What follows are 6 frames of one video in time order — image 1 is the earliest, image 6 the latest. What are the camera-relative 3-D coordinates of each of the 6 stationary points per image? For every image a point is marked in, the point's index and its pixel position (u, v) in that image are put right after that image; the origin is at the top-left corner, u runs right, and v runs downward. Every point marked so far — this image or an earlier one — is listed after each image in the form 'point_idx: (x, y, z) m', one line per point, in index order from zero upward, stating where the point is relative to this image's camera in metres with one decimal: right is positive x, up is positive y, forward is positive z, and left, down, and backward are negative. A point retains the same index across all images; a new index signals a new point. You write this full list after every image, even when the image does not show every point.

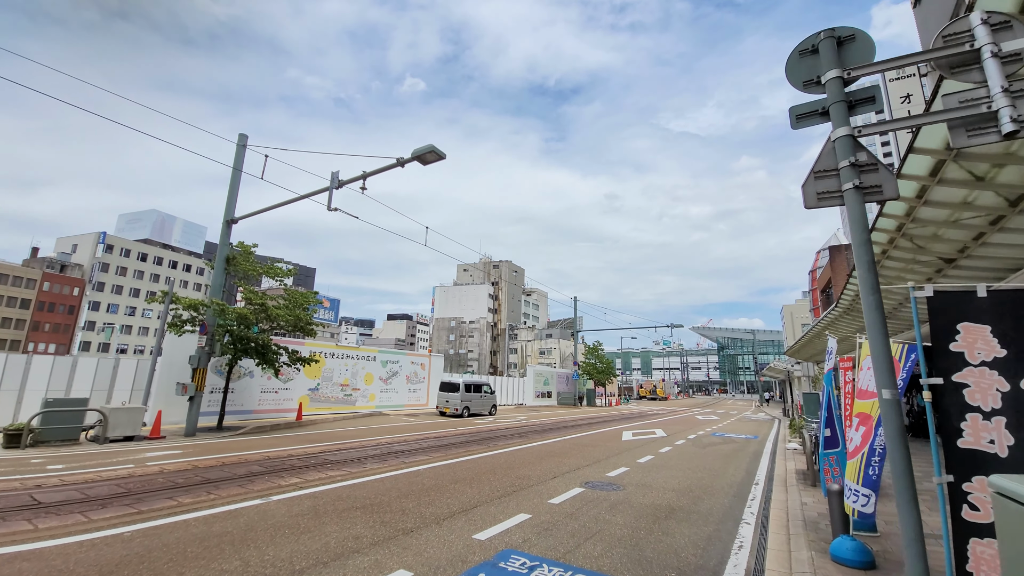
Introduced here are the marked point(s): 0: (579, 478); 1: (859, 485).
0: (+1.1, -3.2, +7.7) m
1: (+3.3, -1.9, +4.5) m
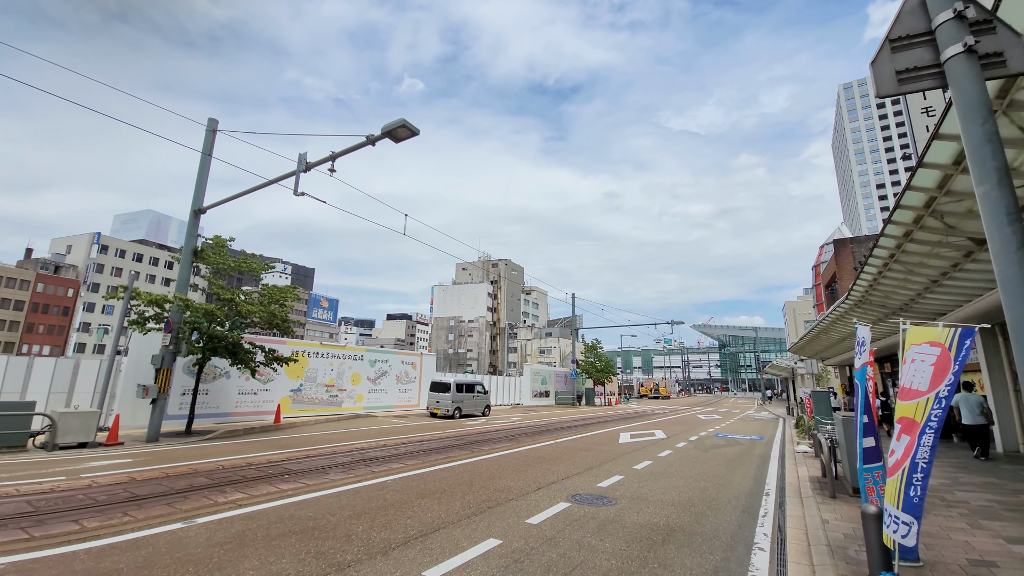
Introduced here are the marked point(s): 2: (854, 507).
0: (+0.8, -3.0, +6.8) m
1: (+3.0, -1.7, +3.6) m
2: (+4.6, -2.9, +6.2) m
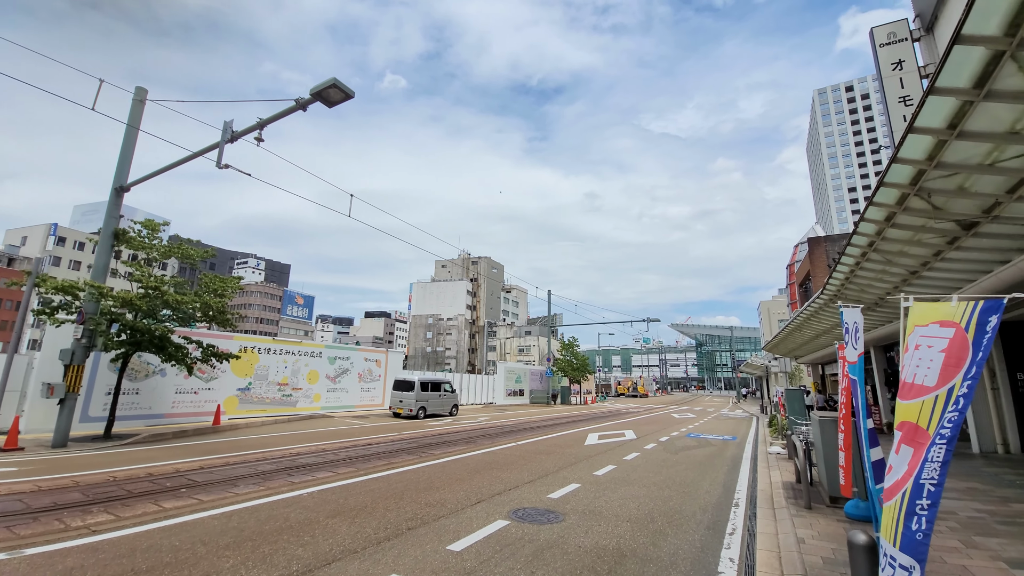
0: (0.0, -2.8, +5.9) m
1: (+2.3, -1.5, +2.7) m
2: (+3.8, -2.7, +5.5) m
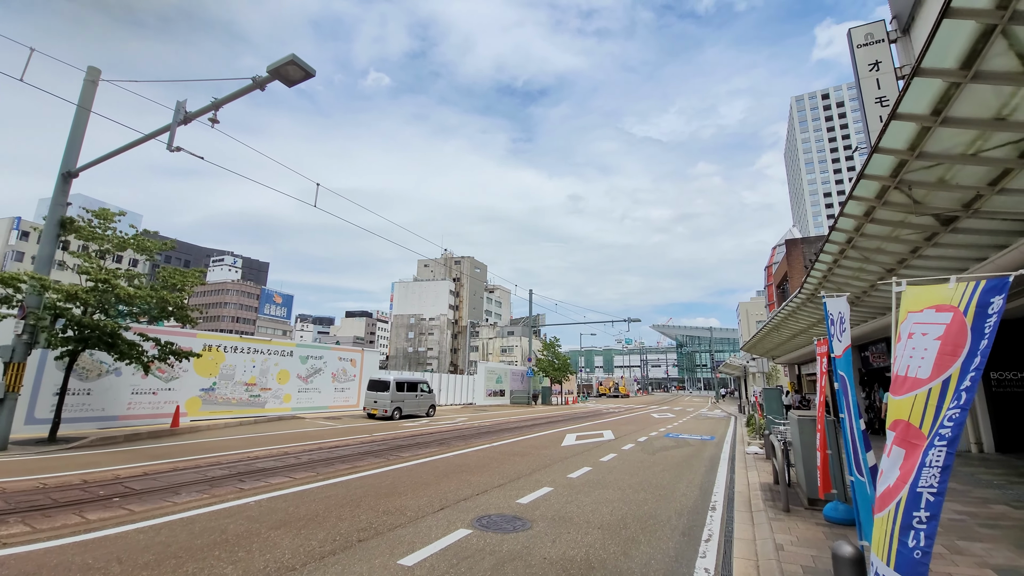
0: (-0.5, -2.7, +5.5) m
1: (+2.0, -1.4, +2.4) m
2: (+3.4, -2.7, +5.2) m
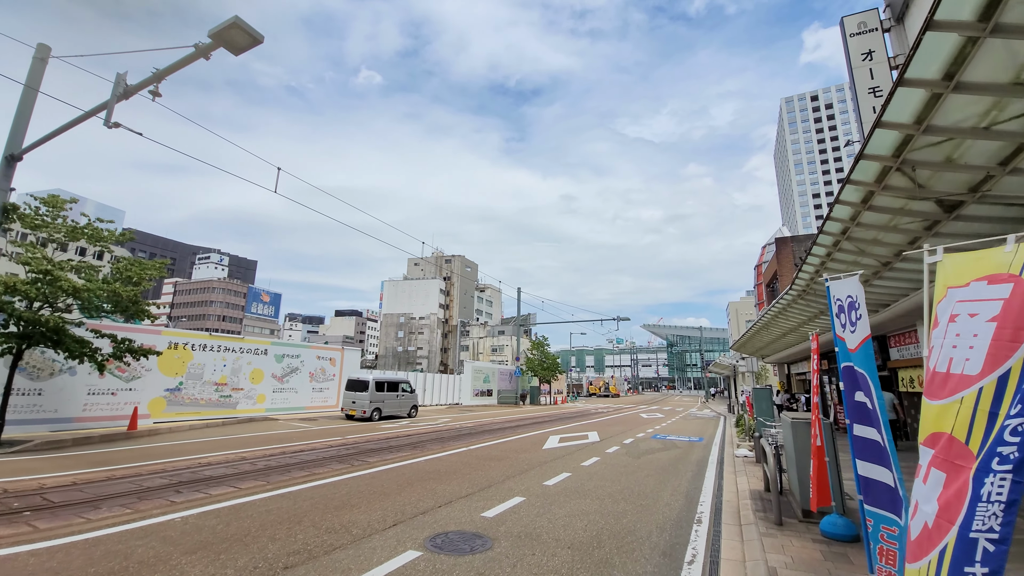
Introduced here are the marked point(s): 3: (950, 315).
0: (-0.9, -2.5, +4.9) m
1: (+1.6, -1.3, +1.8) m
2: (+2.9, -2.5, +4.7) m
3: (+1.9, -0.1, +2.0) m
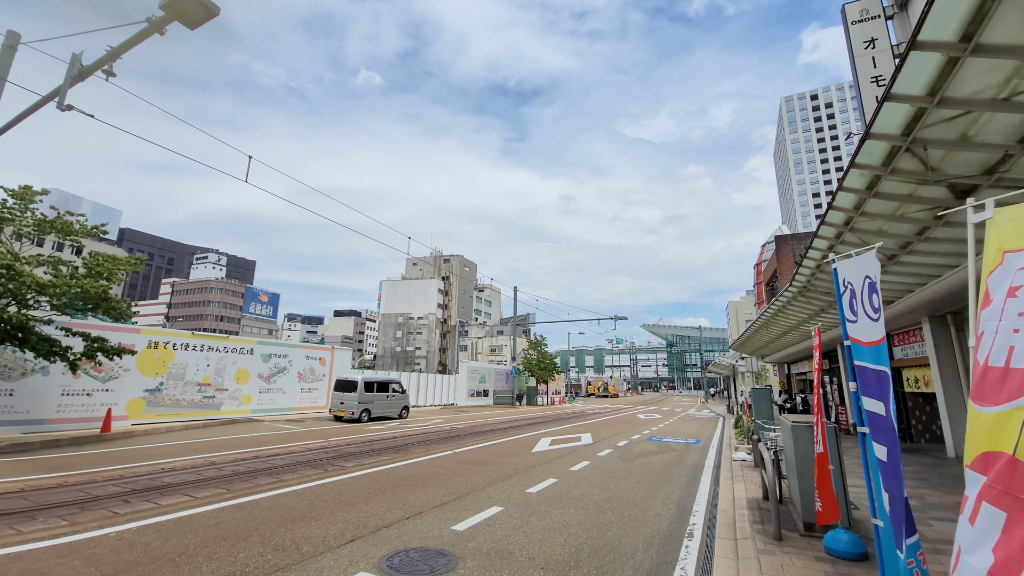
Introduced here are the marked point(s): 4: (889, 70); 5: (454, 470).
0: (-1.2, -2.4, +4.4) m
1: (+1.3, -1.2, +1.4) m
2: (+2.7, -2.4, +4.2) m
3: (+1.6, 0.0, +1.6) m
4: (+10.5, +6.1, +13.0) m
5: (-1.0, -3.2, +8.2) m
